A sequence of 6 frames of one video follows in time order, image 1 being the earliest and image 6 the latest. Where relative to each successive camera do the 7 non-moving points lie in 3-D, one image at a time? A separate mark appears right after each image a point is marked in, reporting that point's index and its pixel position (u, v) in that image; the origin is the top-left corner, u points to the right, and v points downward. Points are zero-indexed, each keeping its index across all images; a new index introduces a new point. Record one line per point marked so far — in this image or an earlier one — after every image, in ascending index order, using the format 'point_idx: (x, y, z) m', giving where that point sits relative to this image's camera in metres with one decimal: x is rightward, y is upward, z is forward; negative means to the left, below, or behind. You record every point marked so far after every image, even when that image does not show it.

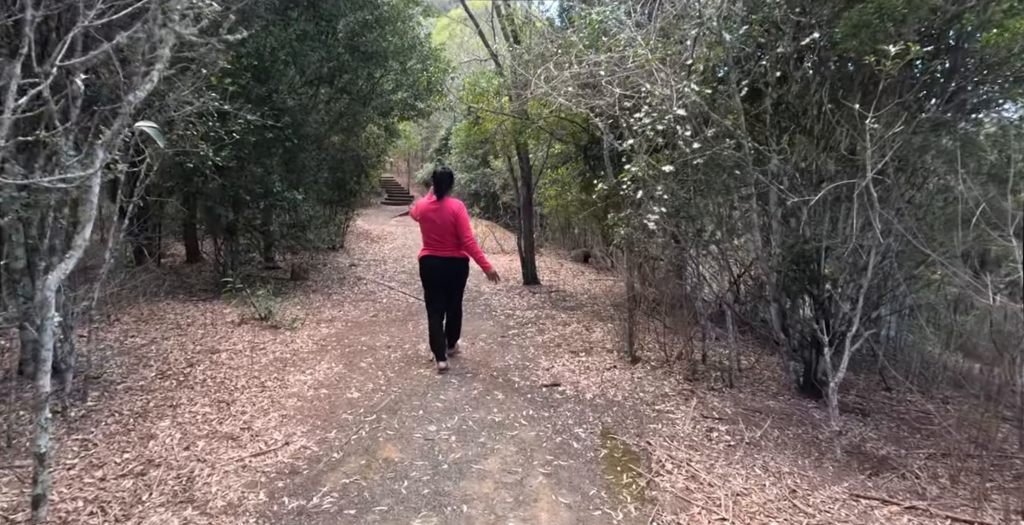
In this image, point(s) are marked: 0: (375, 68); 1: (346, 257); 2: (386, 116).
0: (-2.2, +3.2, +10.1) m
1: (-3.4, +0.1, +12.7) m
2: (-2.2, +2.6, +11.0) m
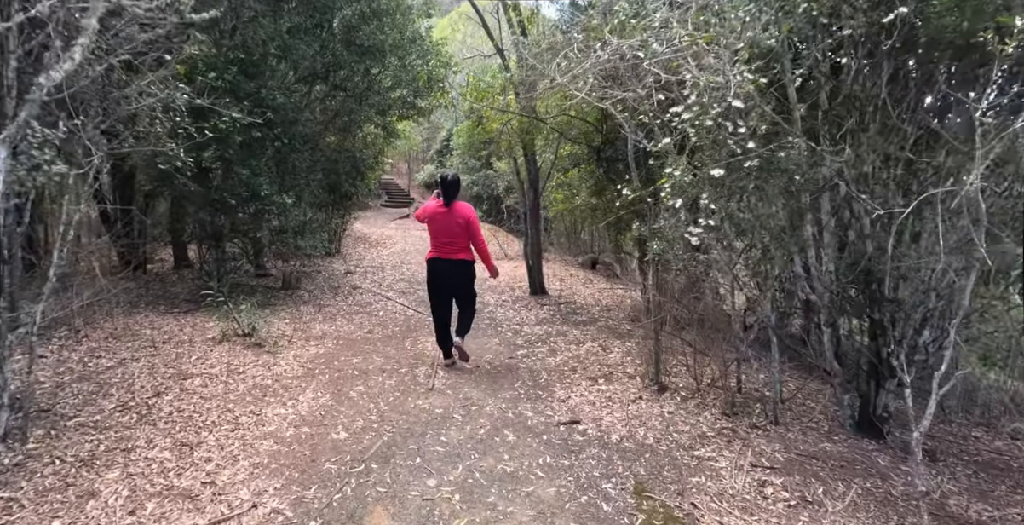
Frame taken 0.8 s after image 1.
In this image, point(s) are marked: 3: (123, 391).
0: (-2.1, +3.0, +9.5) m
1: (-3.3, 0.0, +12.0) m
2: (-2.1, +2.5, +10.4) m
3: (-2.9, -1.0, +4.6) m
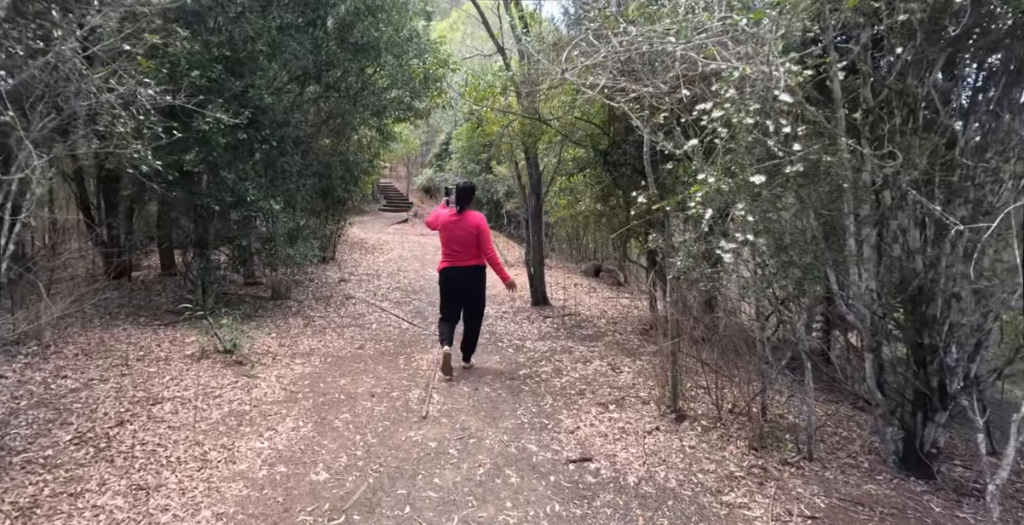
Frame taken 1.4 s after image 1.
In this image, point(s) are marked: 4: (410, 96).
0: (-2.1, +2.9, +9.0) m
1: (-3.3, -0.2, +11.6) m
2: (-2.1, +2.3, +9.9) m
3: (-2.9, -1.0, +4.2) m
4: (-1.6, +2.7, +9.9) m
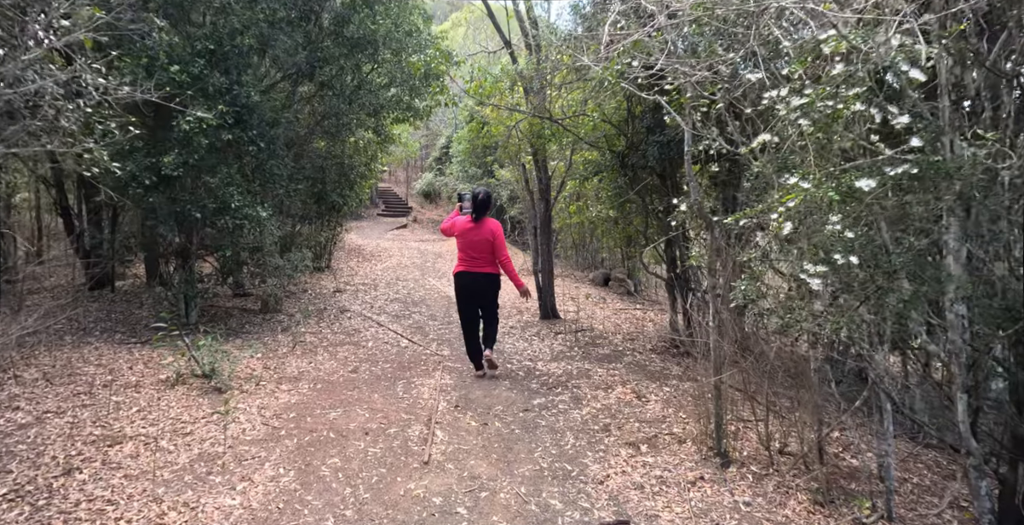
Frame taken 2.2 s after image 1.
0: (-2.0, +2.8, +8.4) m
1: (-3.2, -0.3, +11.0) m
2: (-2.0, +2.2, +9.3) m
3: (-2.8, -1.2, +3.6) m
4: (-1.5, +2.5, +9.3) m
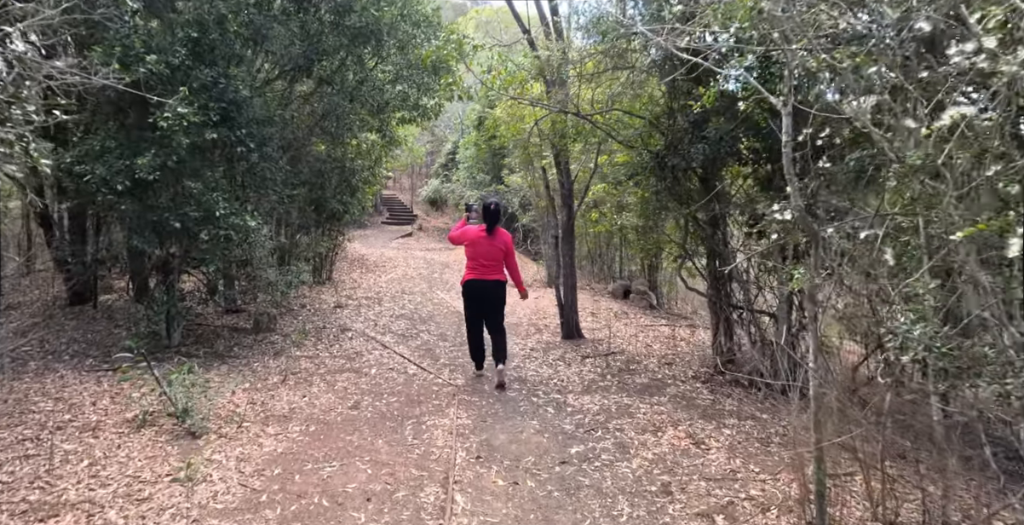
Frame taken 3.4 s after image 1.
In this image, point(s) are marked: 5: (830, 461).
0: (-1.8, +2.6, +7.7) m
1: (-2.9, -0.5, +10.2) m
2: (-1.8, +2.0, +8.5) m
3: (-2.6, -1.3, +2.8) m
4: (-1.3, +2.3, +8.6) m
5: (+1.6, -1.0, +3.2) m
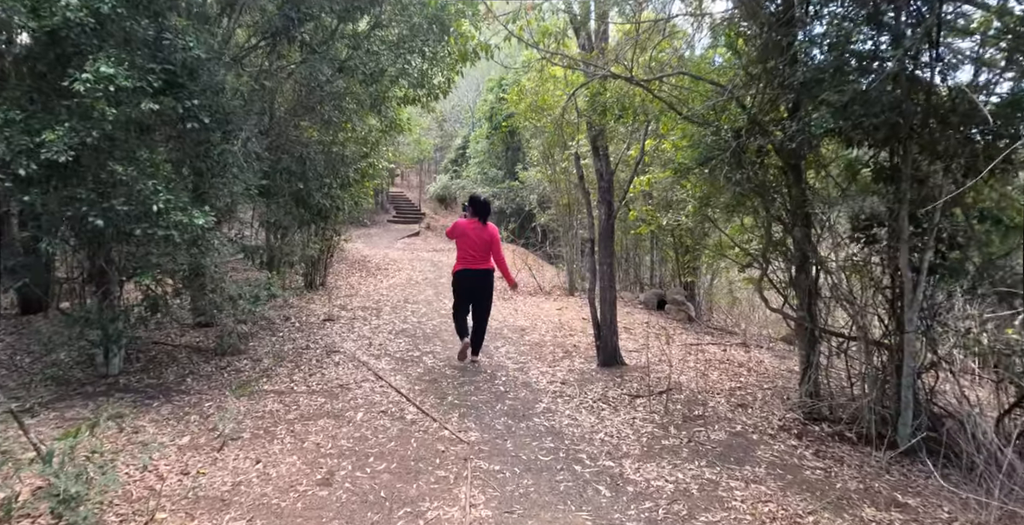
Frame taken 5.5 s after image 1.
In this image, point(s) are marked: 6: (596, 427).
0: (-1.5, +2.5, +6.3) m
1: (-2.7, -0.6, +8.8) m
2: (-1.5, +1.9, +7.1) m
3: (-2.4, -1.3, +1.4) m
4: (-1.0, +2.3, +7.2) m
5: (+1.8, -1.1, +1.7) m
6: (+0.6, -1.1, +4.3) m
